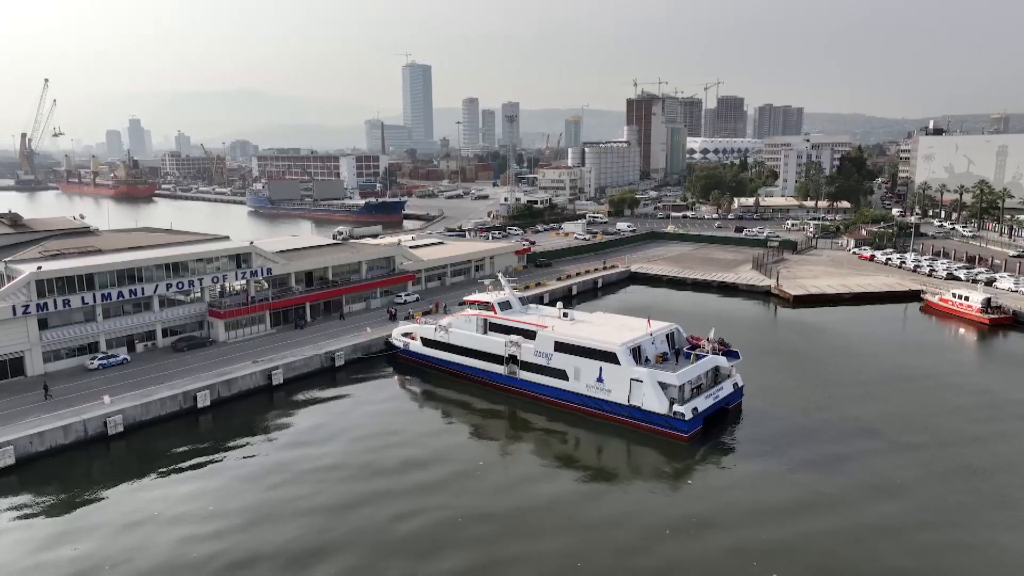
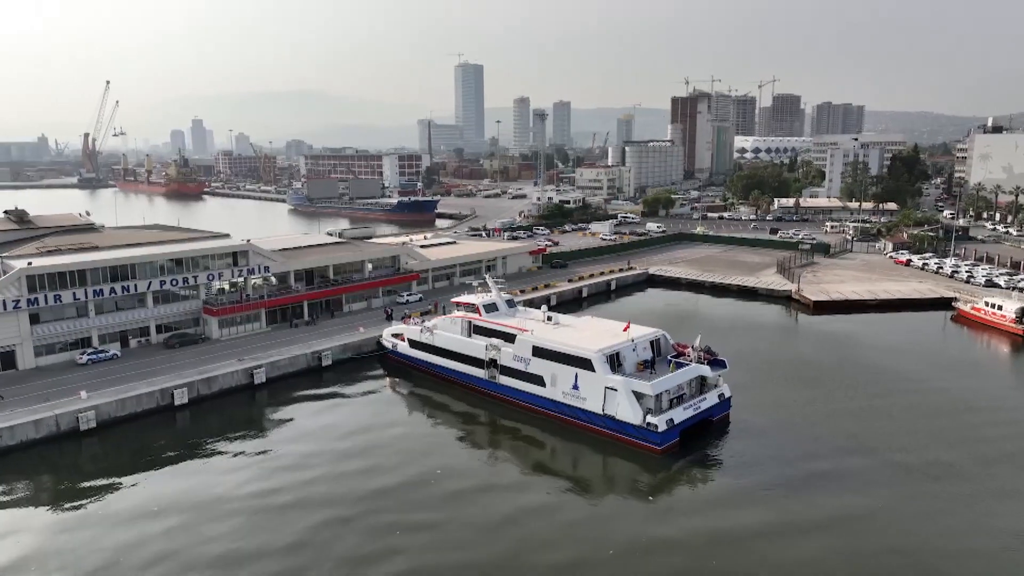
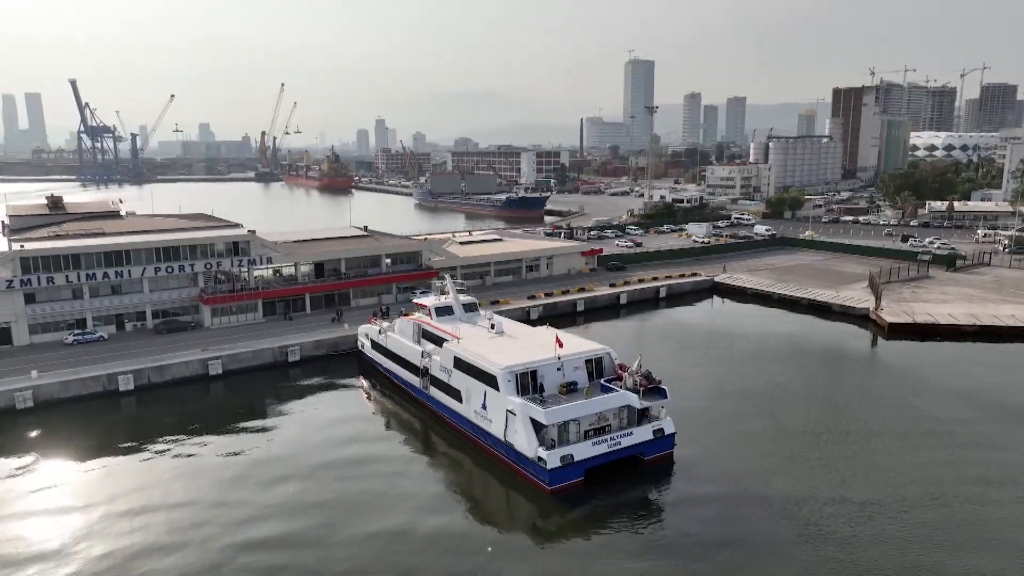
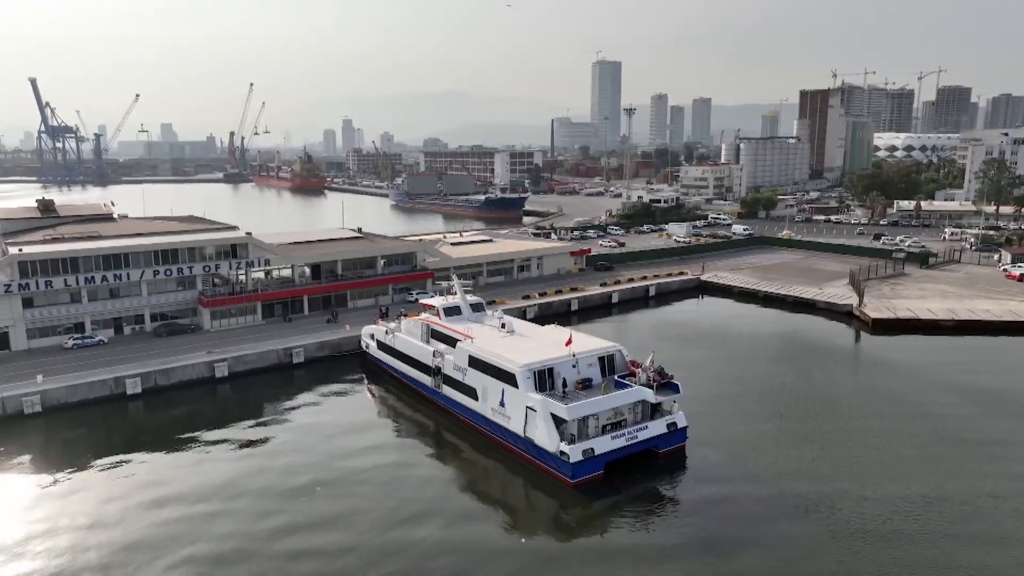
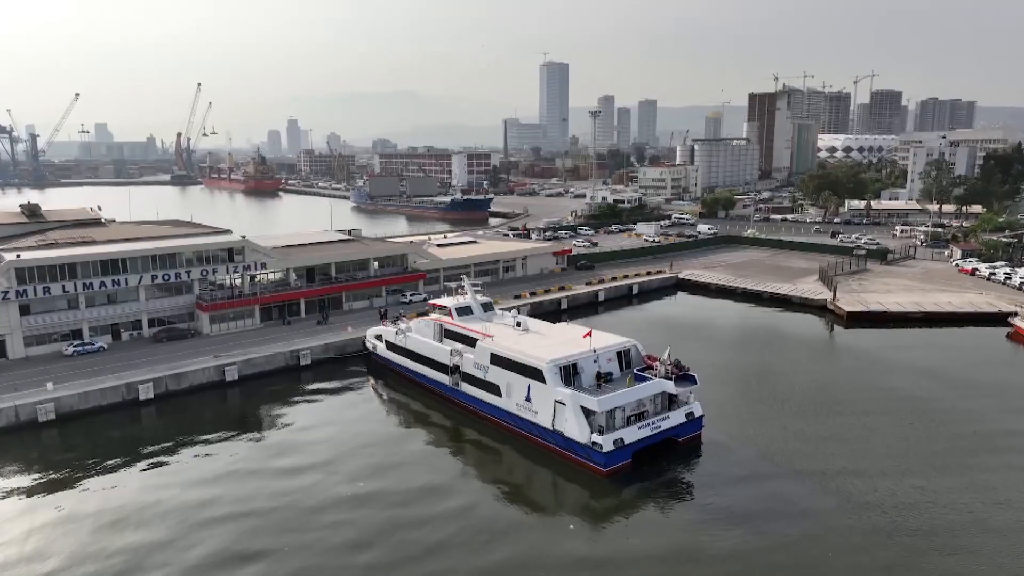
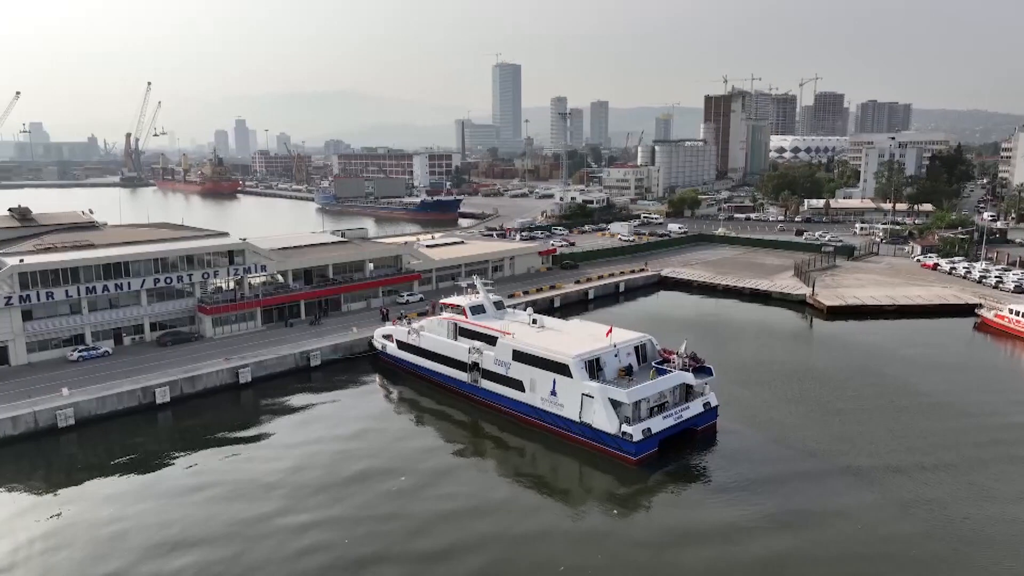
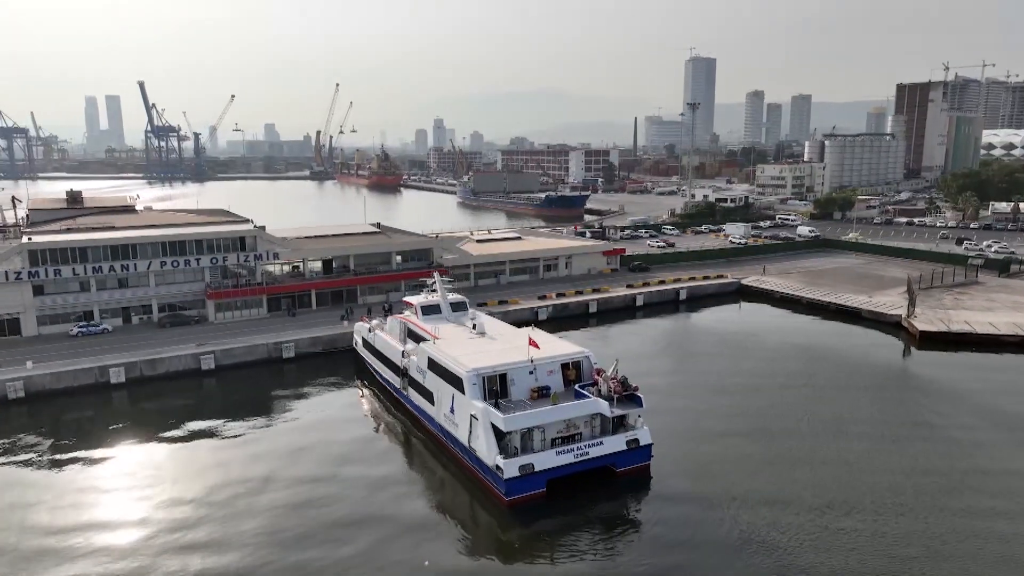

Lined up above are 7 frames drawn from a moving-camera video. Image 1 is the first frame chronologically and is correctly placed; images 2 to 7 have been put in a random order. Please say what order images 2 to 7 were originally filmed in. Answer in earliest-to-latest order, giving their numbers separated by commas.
2, 6, 5, 4, 3, 7
